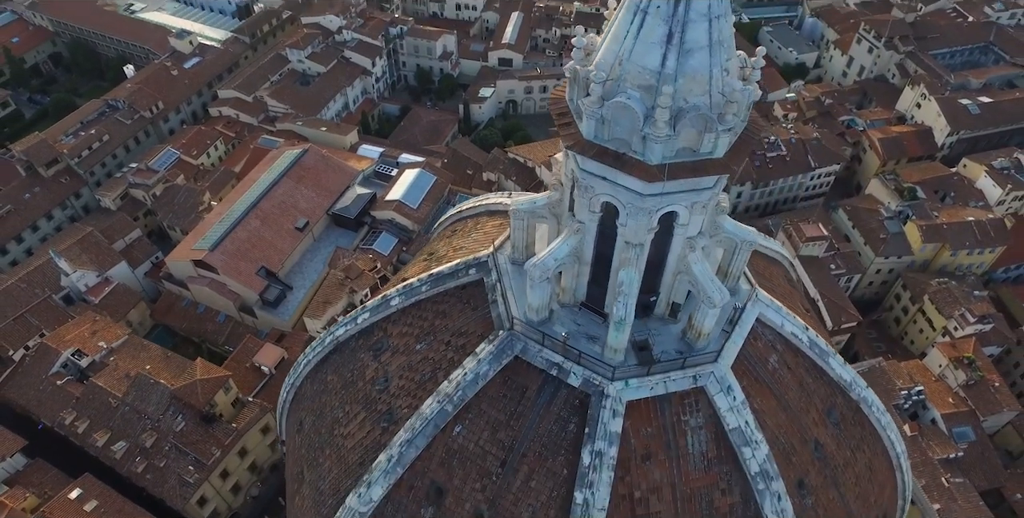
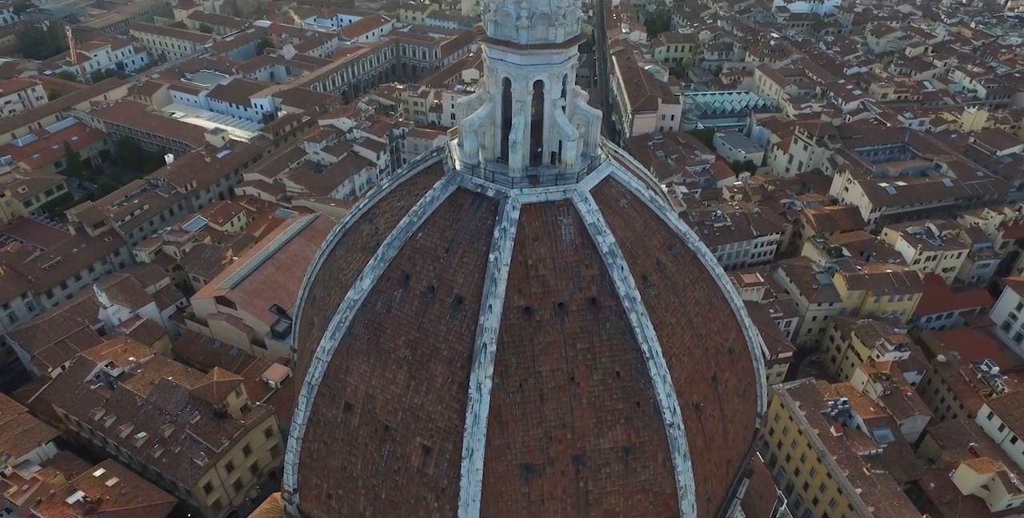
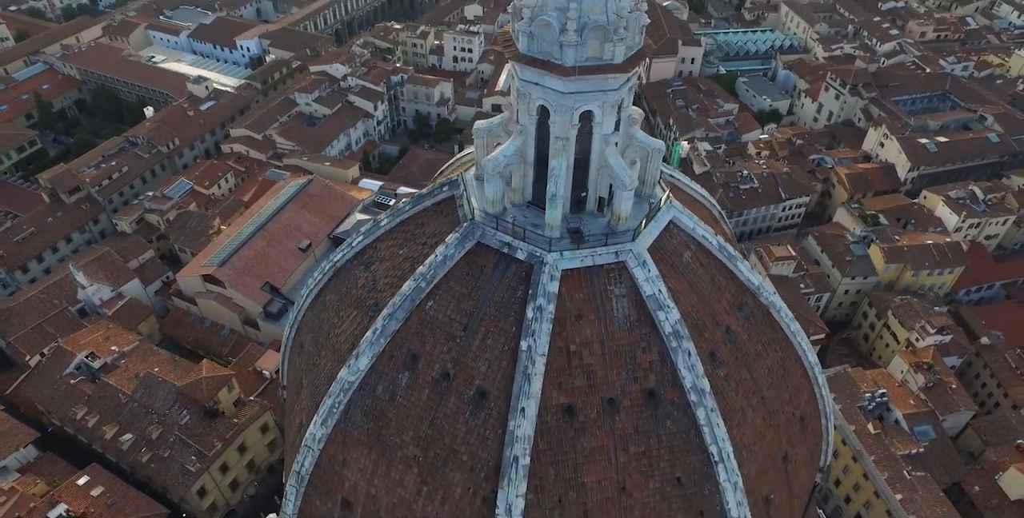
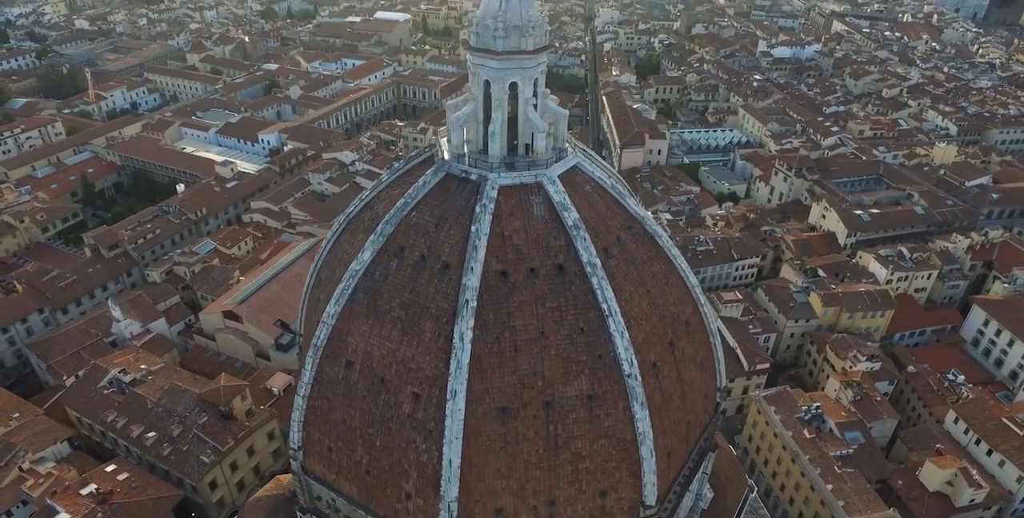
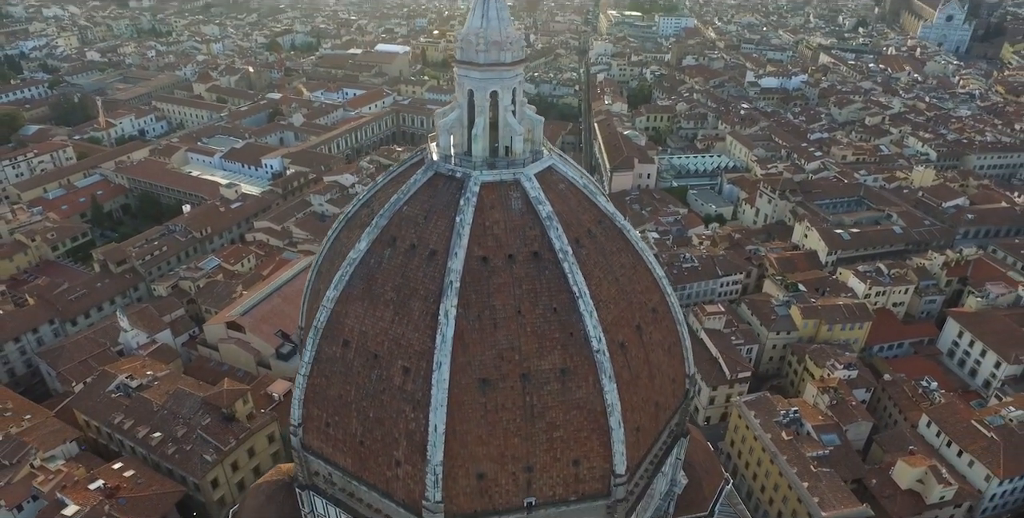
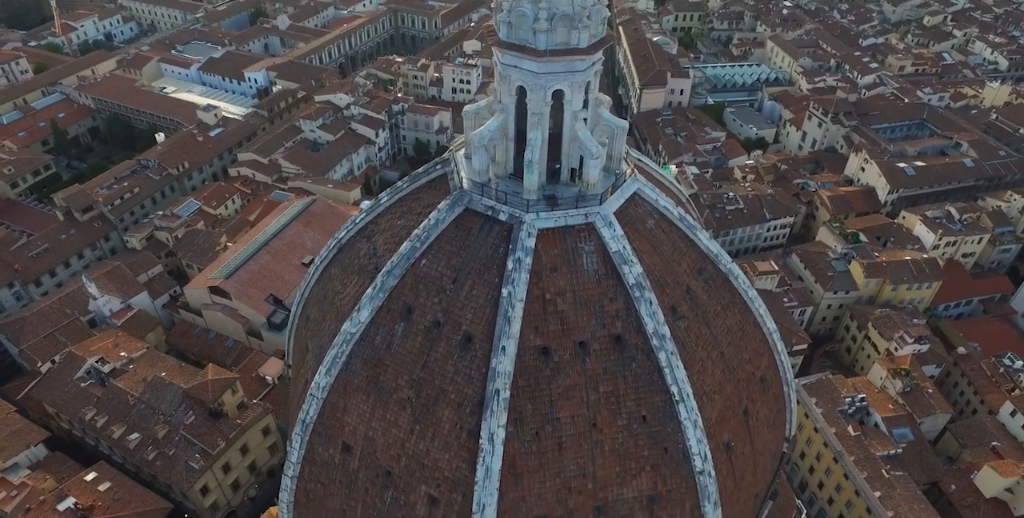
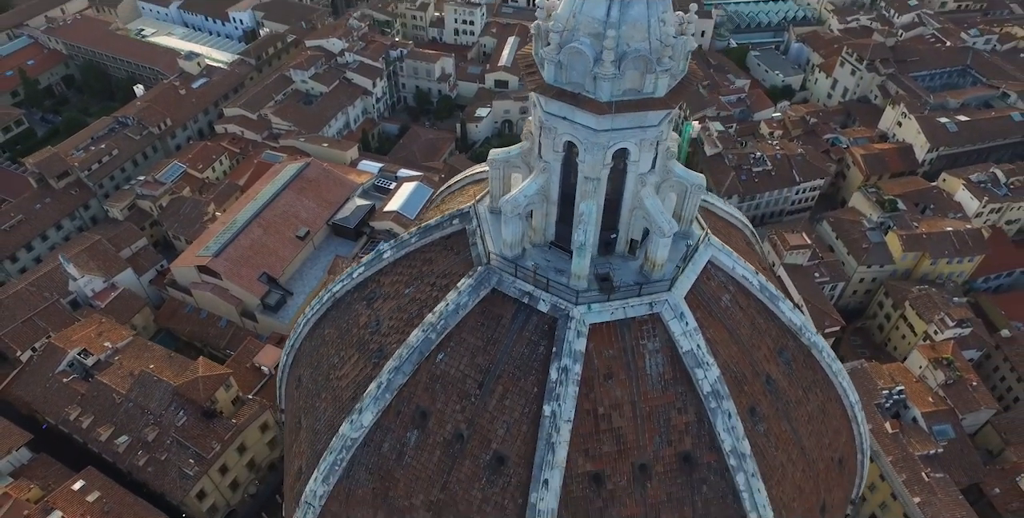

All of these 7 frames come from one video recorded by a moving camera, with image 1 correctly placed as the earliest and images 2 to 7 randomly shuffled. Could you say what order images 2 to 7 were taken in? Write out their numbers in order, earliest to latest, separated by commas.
7, 3, 6, 2, 4, 5
